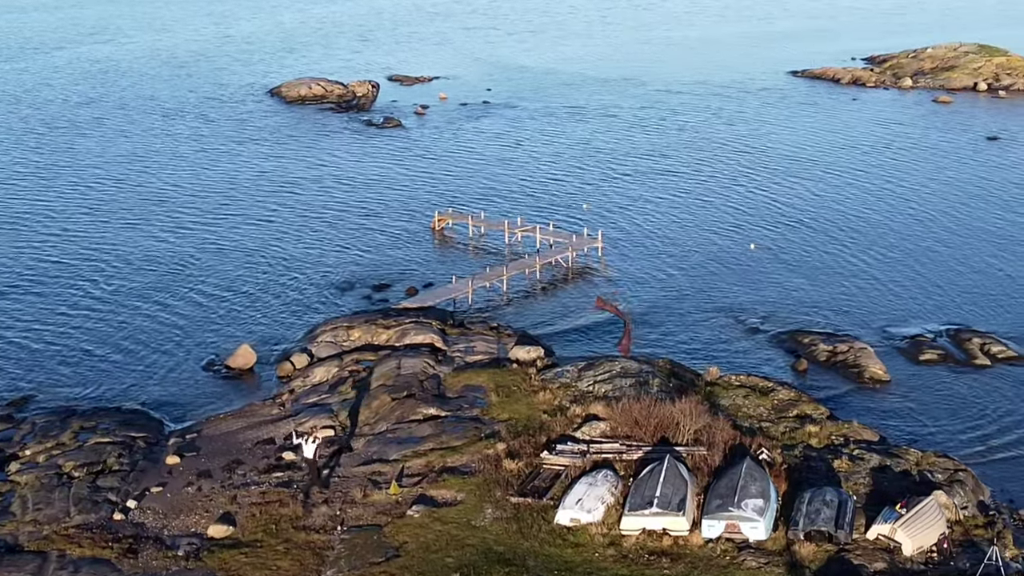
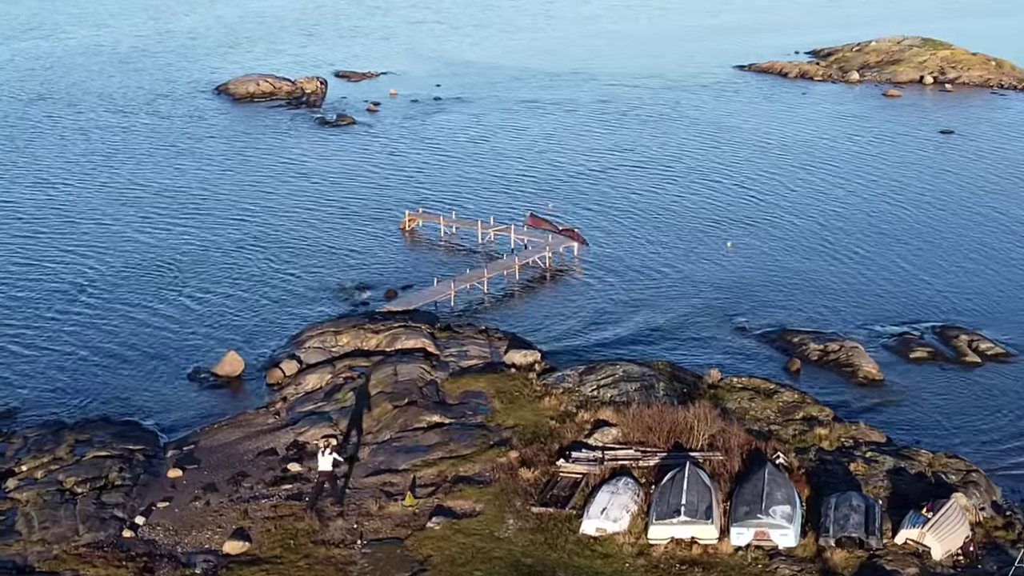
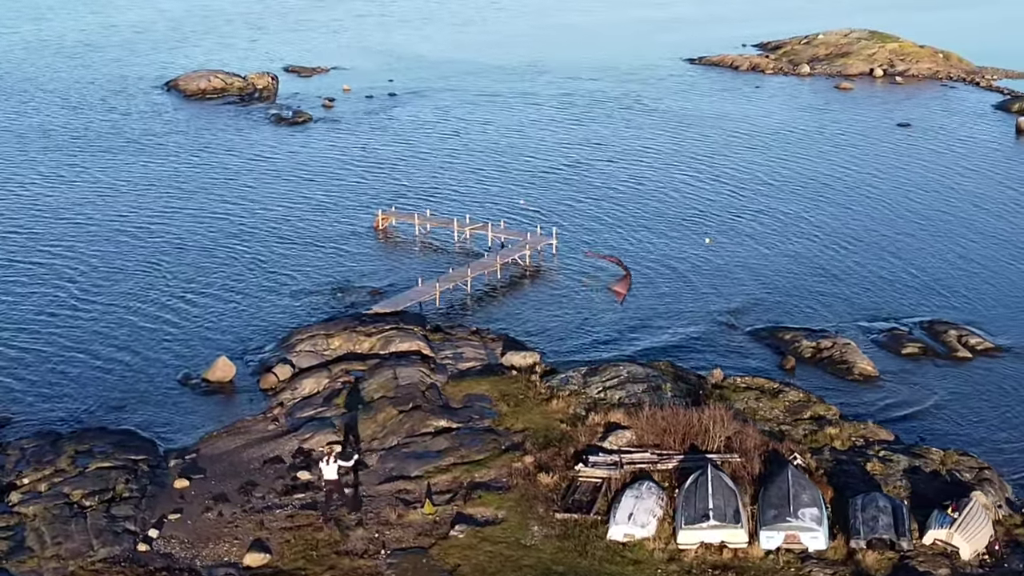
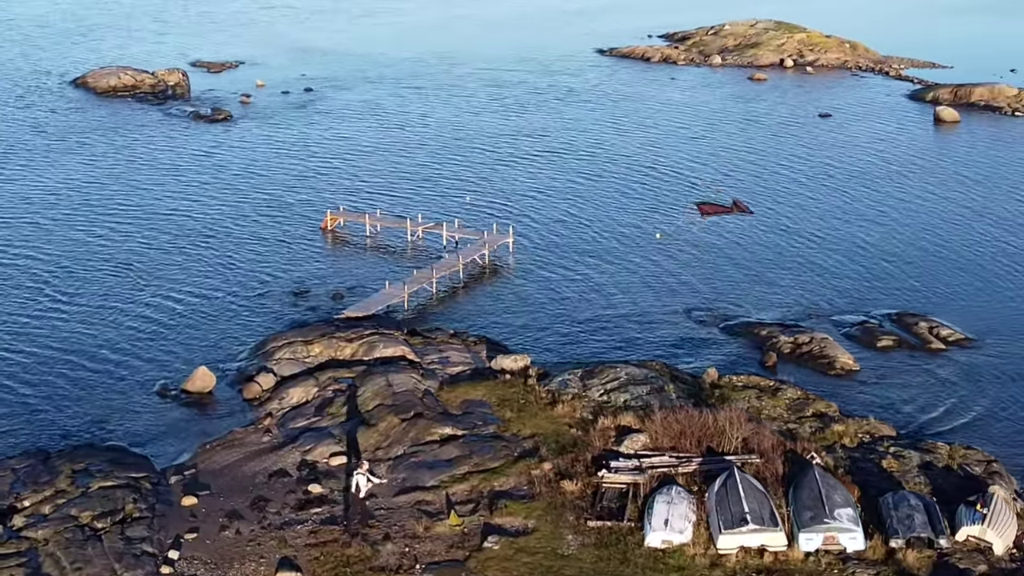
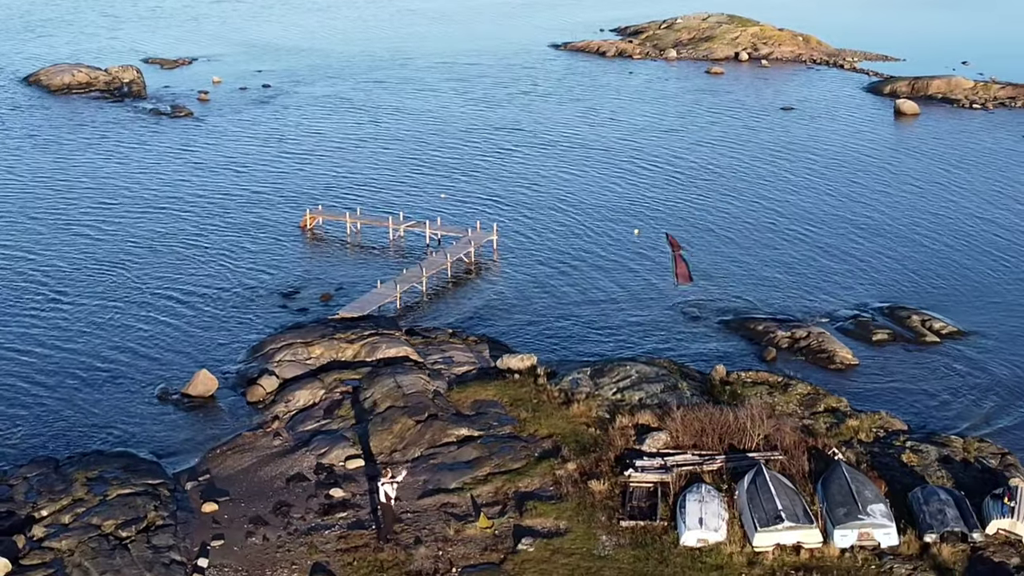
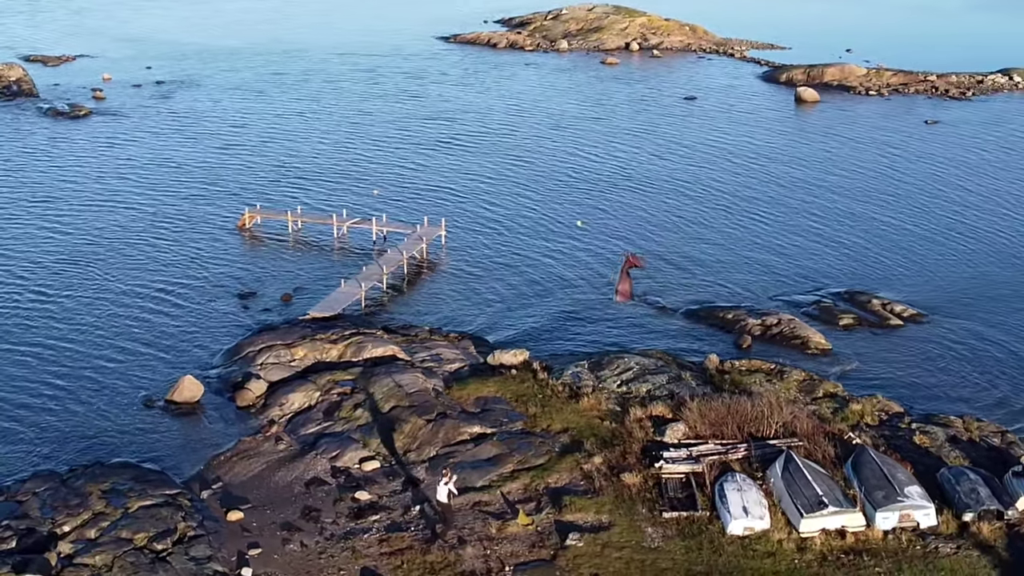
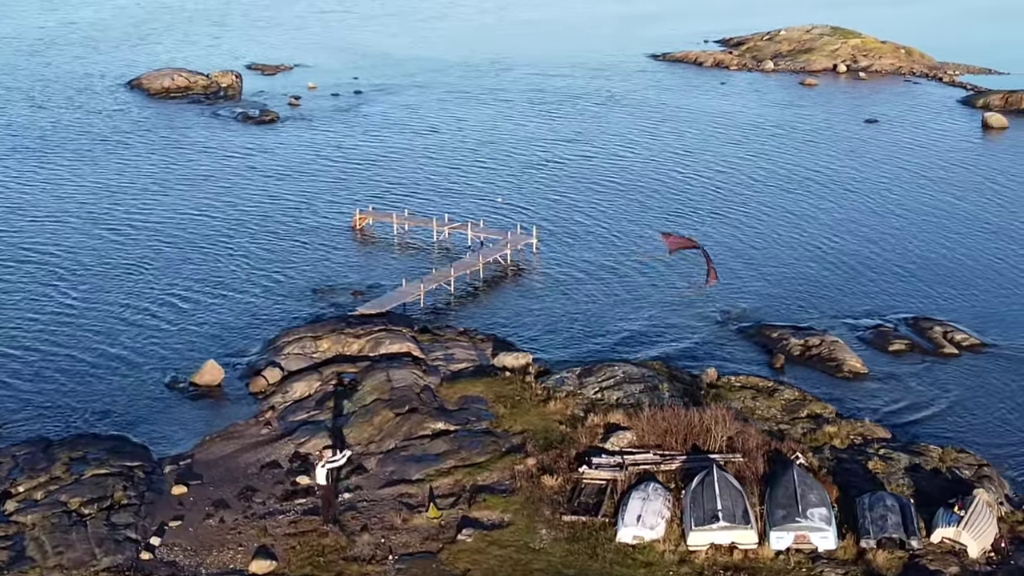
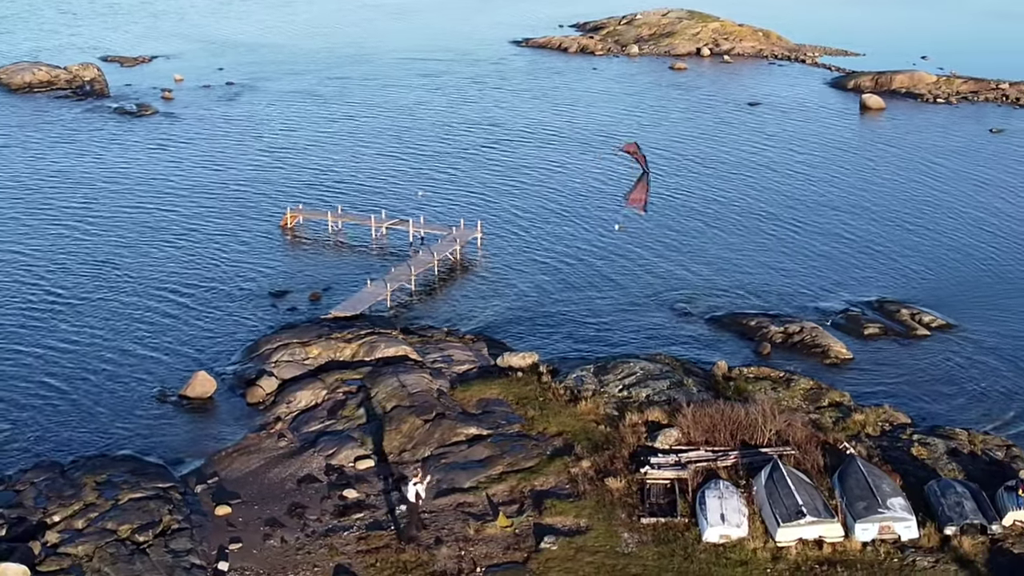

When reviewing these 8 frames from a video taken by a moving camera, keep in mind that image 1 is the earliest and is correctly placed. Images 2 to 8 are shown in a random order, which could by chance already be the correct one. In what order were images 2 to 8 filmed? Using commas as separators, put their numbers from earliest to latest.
2, 3, 7, 4, 5, 8, 6
